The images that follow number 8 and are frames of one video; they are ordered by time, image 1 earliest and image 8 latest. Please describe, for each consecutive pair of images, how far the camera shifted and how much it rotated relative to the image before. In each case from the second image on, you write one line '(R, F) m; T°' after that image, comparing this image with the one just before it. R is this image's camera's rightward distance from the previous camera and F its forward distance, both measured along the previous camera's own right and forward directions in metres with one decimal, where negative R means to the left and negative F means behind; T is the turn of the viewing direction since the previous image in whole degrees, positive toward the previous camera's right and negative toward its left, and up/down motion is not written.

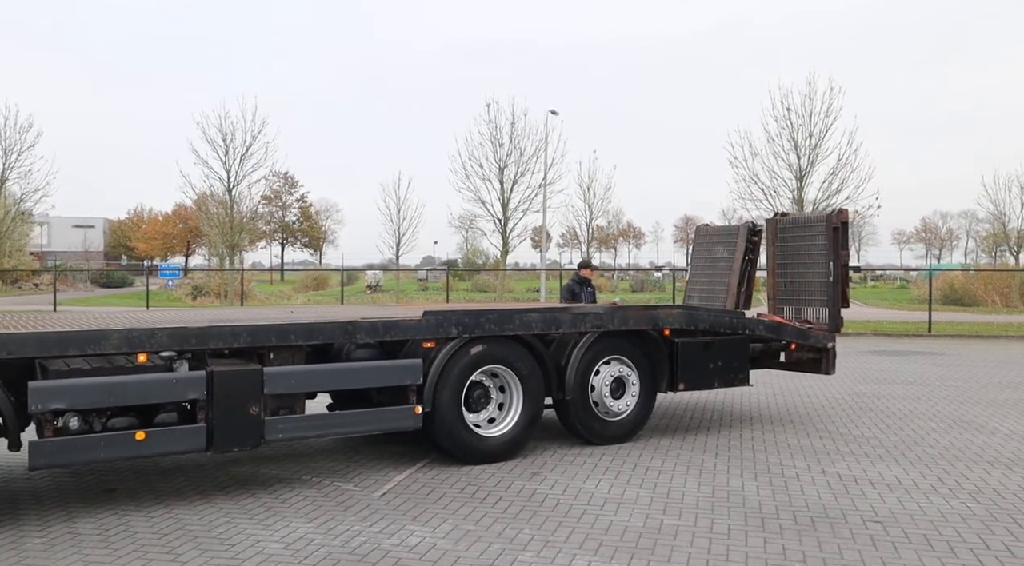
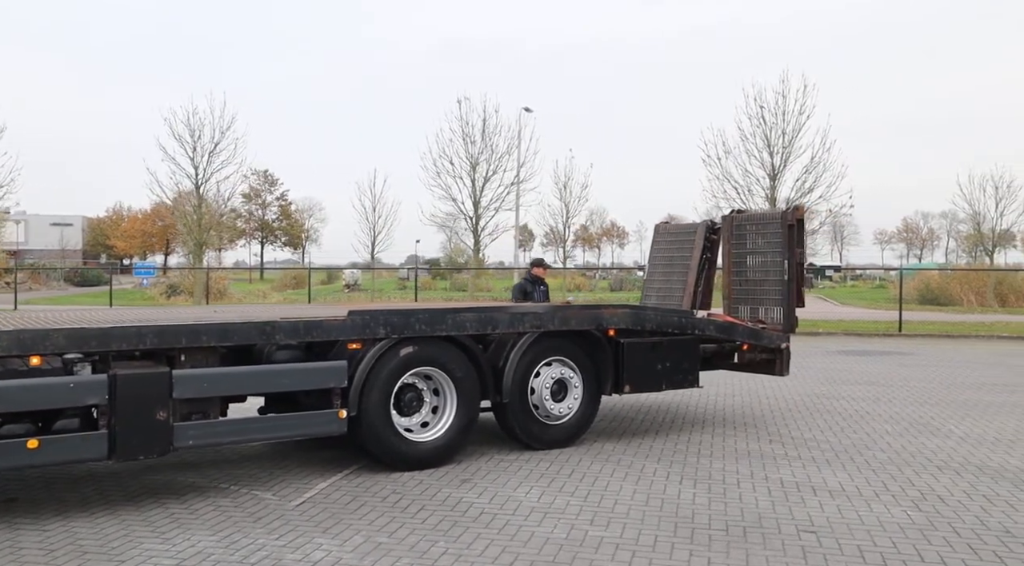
(+0.4, +0.3) m; +1°
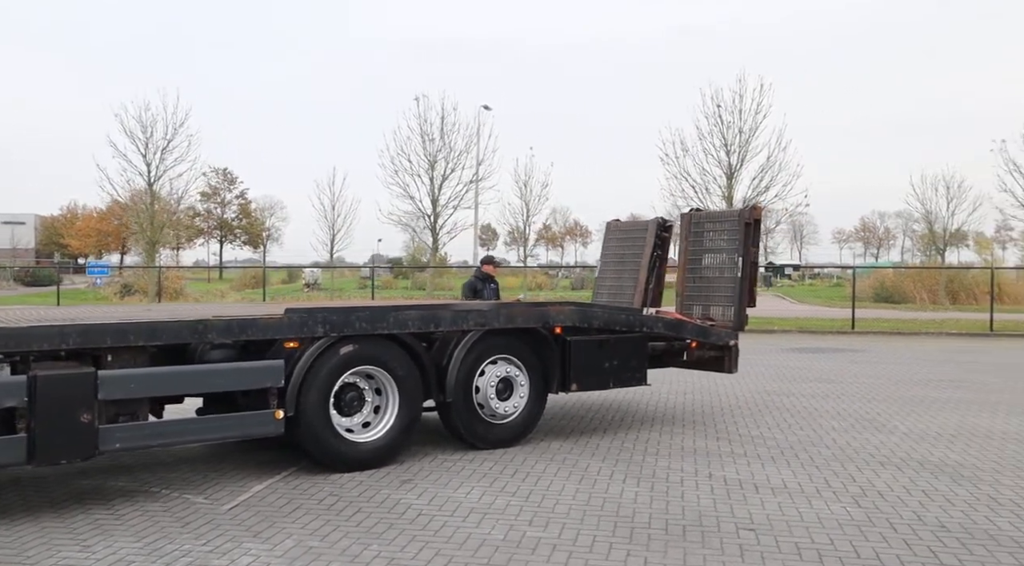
(+0.2, +0.1) m; +3°
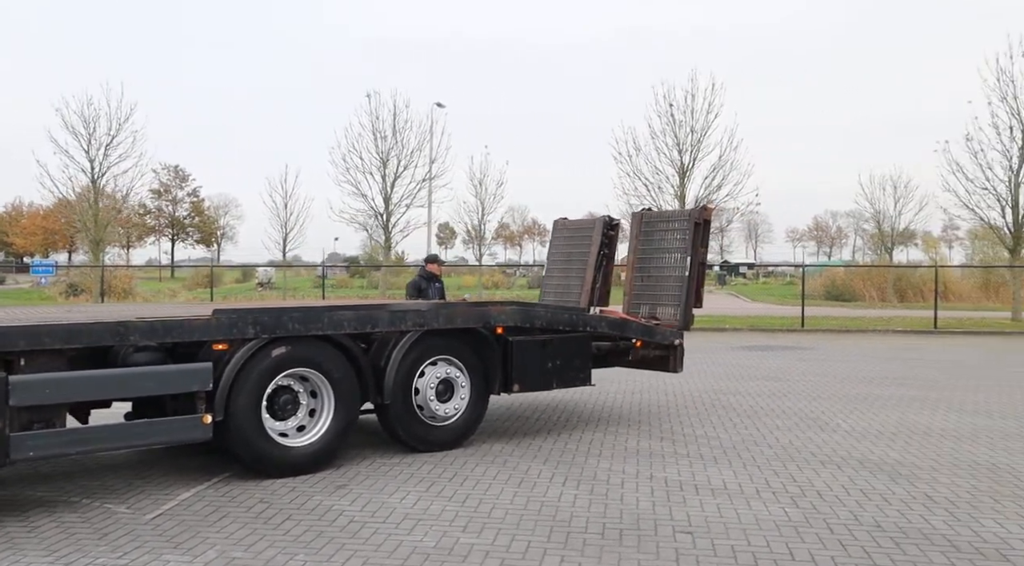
(+0.2, +0.1) m; +3°
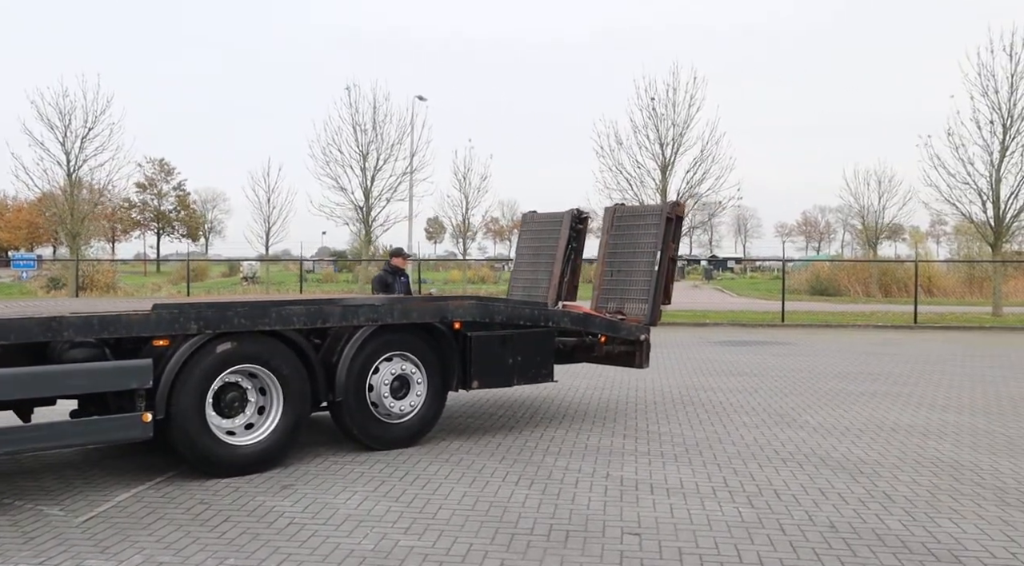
(+0.3, +0.2) m; +1°
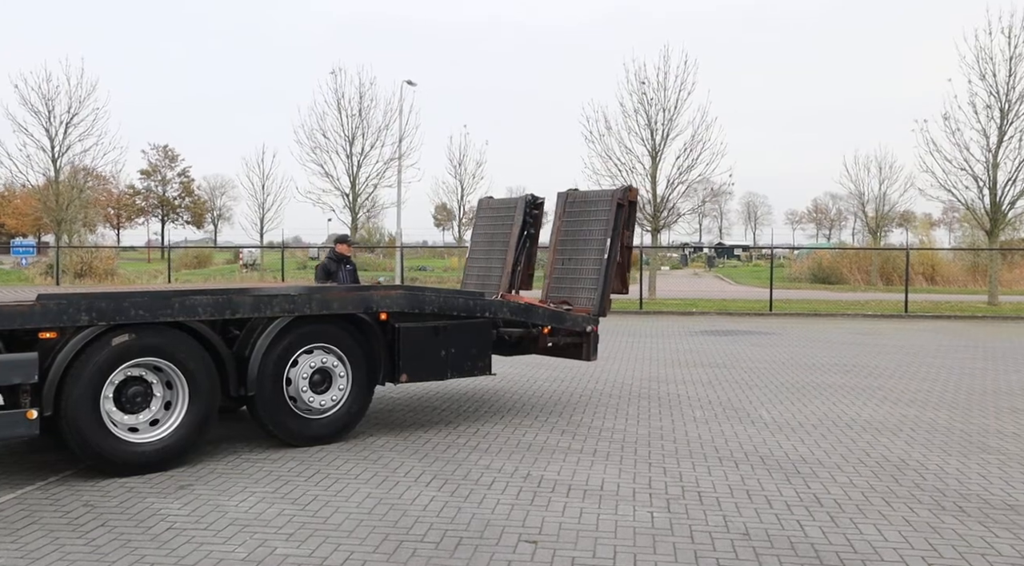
(+0.7, +0.4) m; 0°
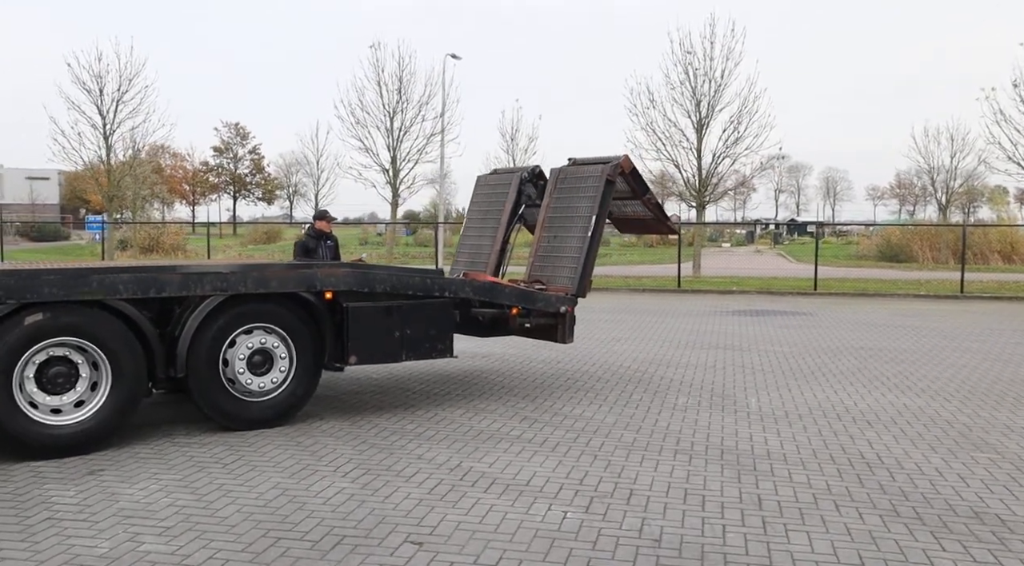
(+1.0, +0.5) m; -5°
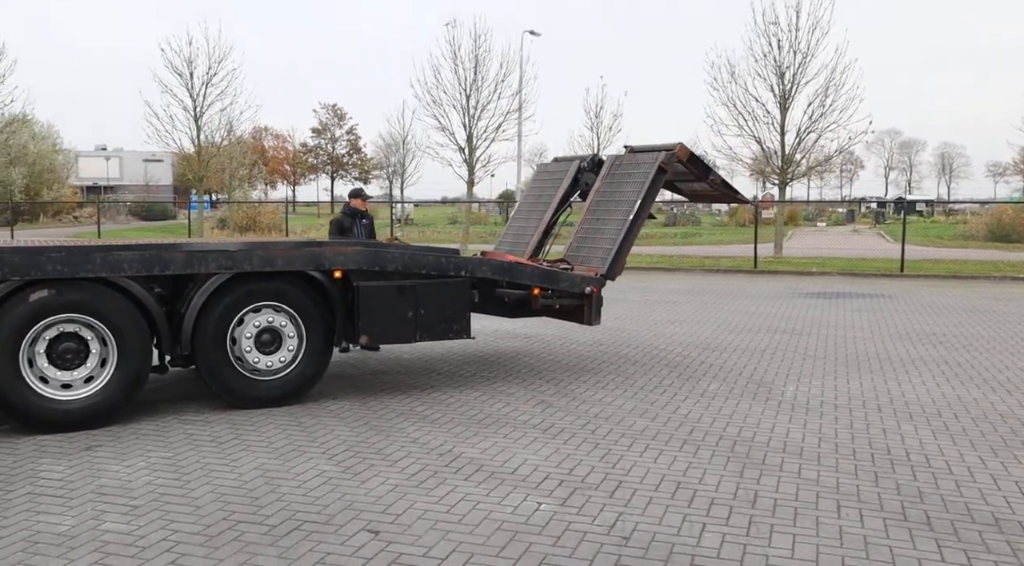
(+0.7, +0.3) m; -7°
